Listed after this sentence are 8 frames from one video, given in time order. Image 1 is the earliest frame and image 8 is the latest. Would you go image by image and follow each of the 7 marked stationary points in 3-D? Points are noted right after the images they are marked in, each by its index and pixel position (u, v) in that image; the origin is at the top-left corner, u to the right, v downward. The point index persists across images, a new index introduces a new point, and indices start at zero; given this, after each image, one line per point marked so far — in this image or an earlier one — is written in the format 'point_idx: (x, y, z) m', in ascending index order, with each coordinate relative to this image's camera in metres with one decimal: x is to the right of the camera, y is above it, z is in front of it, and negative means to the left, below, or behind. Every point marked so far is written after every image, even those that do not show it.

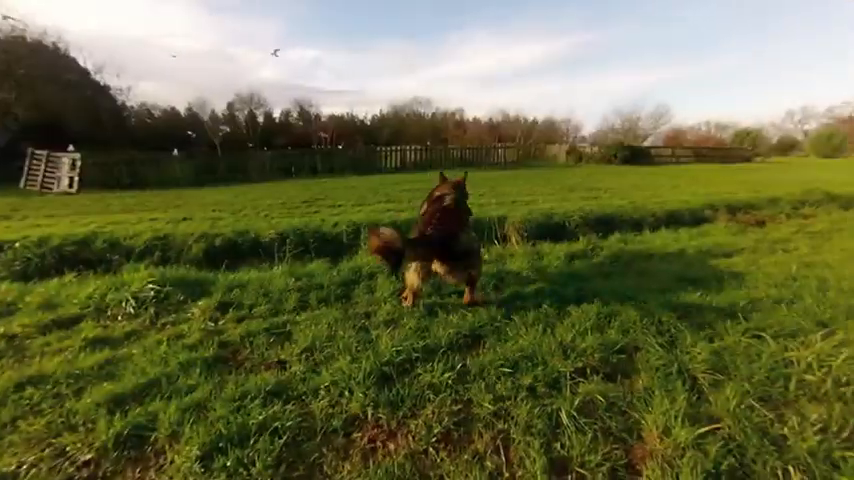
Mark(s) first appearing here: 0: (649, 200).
0: (+8.7, +1.4, +12.0) m
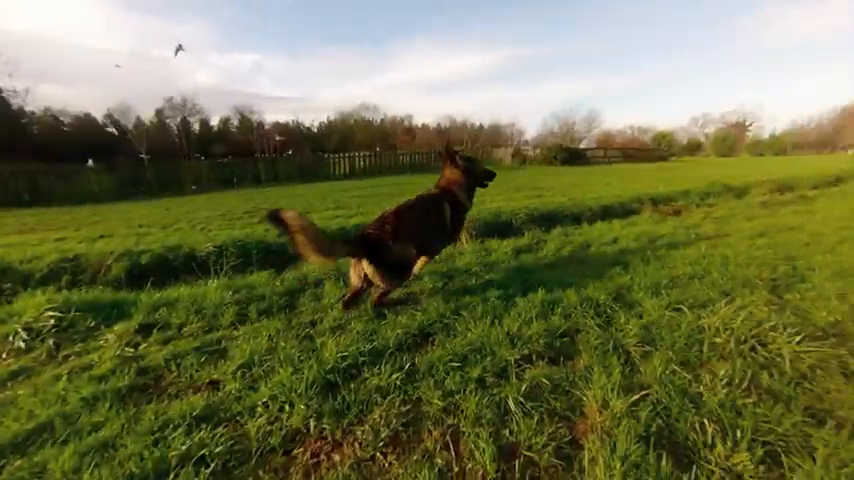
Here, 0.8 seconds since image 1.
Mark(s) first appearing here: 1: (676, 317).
0: (+6.7, +1.7, +13.0) m
1: (+3.0, -0.9, +3.8) m
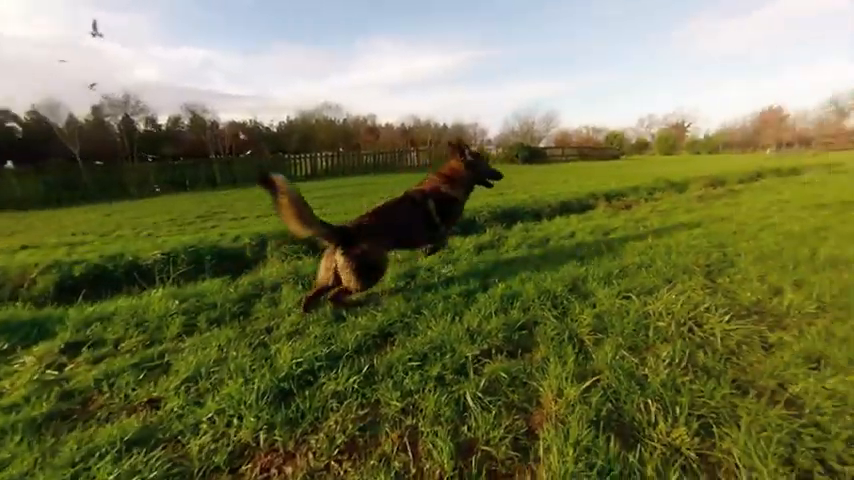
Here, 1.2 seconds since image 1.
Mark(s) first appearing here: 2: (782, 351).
0: (+5.2, +1.9, +13.6) m
1: (+2.5, -0.8, +4.0) m
2: (+3.4, -1.1, +3.0) m
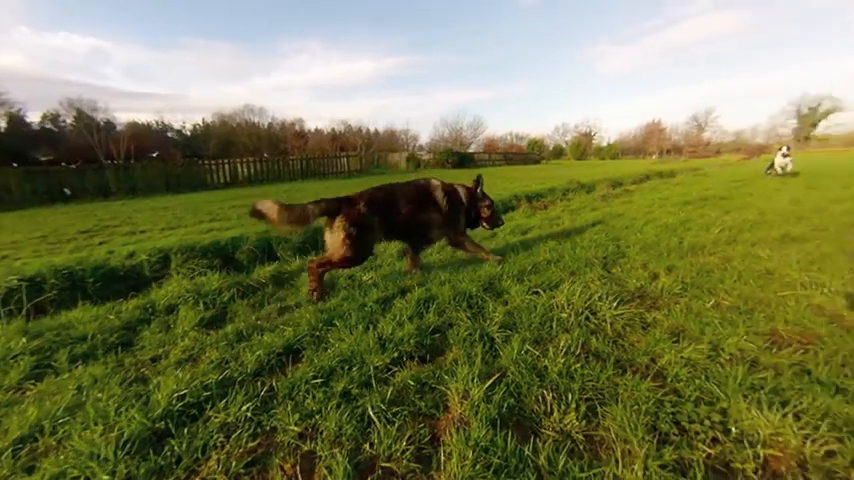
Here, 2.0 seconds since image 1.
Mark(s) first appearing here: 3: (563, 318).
0: (+2.1, +1.9, +14.2) m
1: (+1.4, -0.8, +4.3) m
2: (+2.5, -1.0, +3.5) m
3: (+1.6, -0.9, +3.8) m
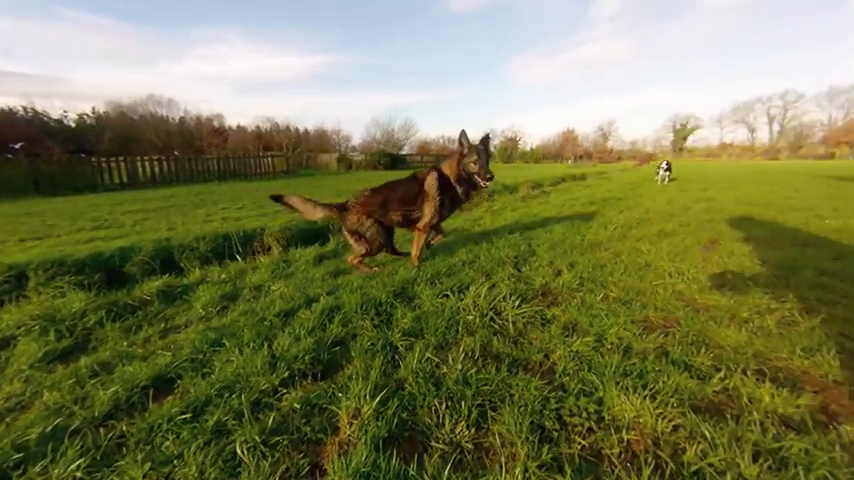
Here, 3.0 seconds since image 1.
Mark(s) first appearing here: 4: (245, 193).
0: (-1.1, +1.8, +14.2) m
1: (+0.2, -0.8, +4.3) m
2: (+1.4, -1.0, +3.7) m
3: (+0.5, -1.0, +3.8) m
4: (-10.3, +2.7, +18.3) m
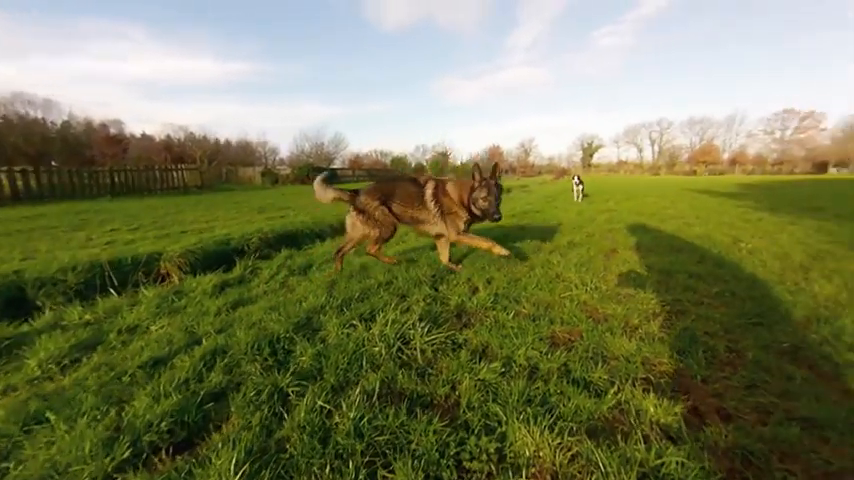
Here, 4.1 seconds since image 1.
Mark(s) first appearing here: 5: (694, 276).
0: (-4.3, +1.0, +13.4) m
1: (-1.0, -1.1, +3.9) m
2: (+0.4, -1.2, +3.5) m
3: (-0.6, -1.2, +3.5) m
4: (-14.1, +1.5, +15.7) m
5: (+4.9, -0.7, +5.8) m
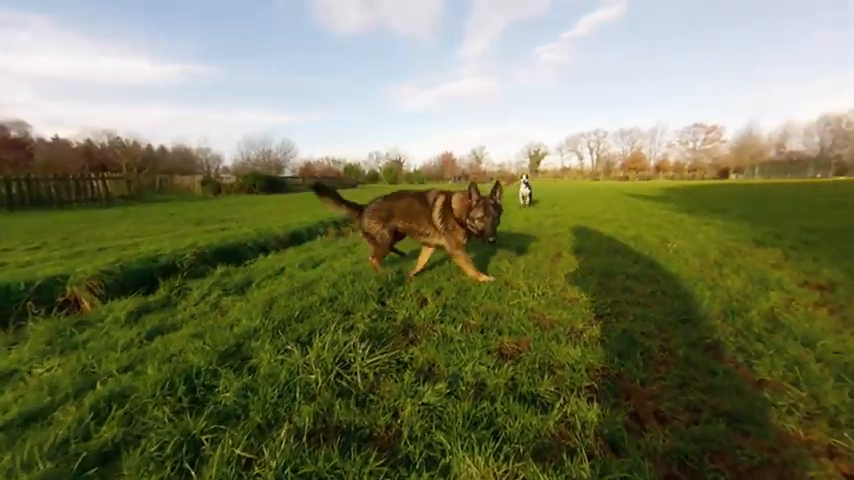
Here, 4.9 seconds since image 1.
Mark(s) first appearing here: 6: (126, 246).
0: (-6.2, +0.5, +12.5) m
1: (-1.6, -1.3, +3.5) m
2: (-0.2, -1.3, +3.3) m
3: (-1.1, -1.4, +3.1) m
4: (-16.3, +0.6, +13.5) m
5: (+3.9, -0.7, +6.2) m
6: (-9.7, -0.2, +10.3) m
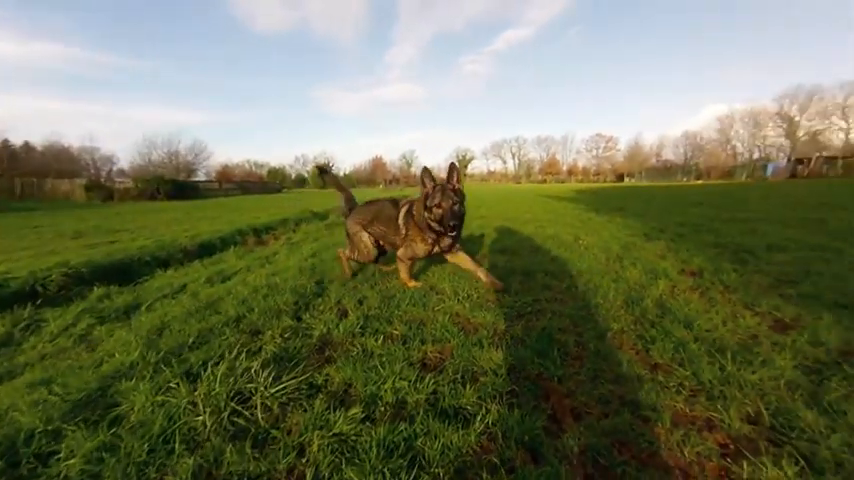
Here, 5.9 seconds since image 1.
0: (-8.7, 0.0, +10.8) m
1: (-2.4, -1.4, +2.8) m
2: (-1.0, -1.4, +2.9) m
3: (-1.8, -1.5, +2.6) m
4: (-18.8, -0.2, +9.7) m
5: (+2.5, -0.7, +6.6) m
6: (-11.7, -0.7, +7.9) m
